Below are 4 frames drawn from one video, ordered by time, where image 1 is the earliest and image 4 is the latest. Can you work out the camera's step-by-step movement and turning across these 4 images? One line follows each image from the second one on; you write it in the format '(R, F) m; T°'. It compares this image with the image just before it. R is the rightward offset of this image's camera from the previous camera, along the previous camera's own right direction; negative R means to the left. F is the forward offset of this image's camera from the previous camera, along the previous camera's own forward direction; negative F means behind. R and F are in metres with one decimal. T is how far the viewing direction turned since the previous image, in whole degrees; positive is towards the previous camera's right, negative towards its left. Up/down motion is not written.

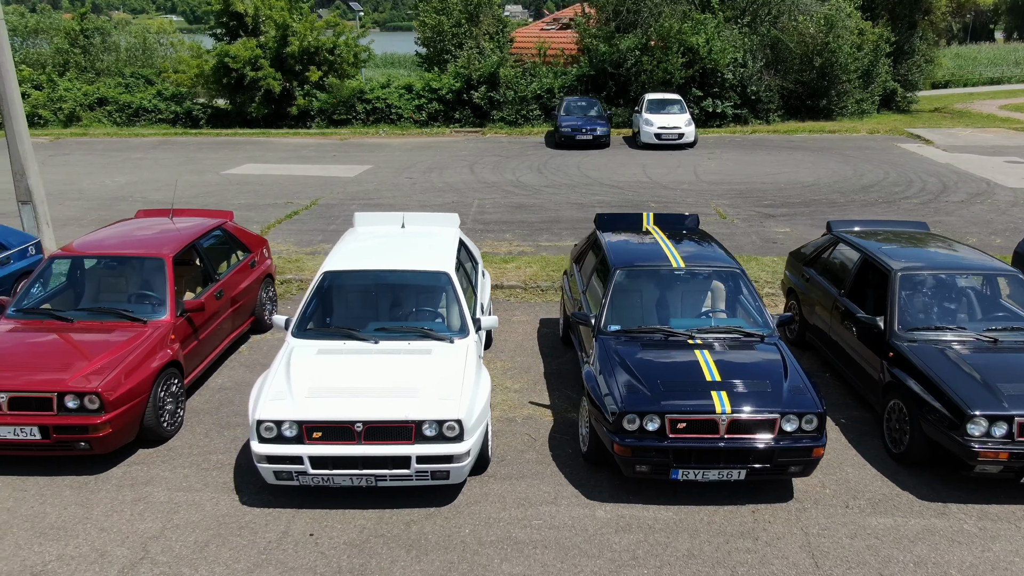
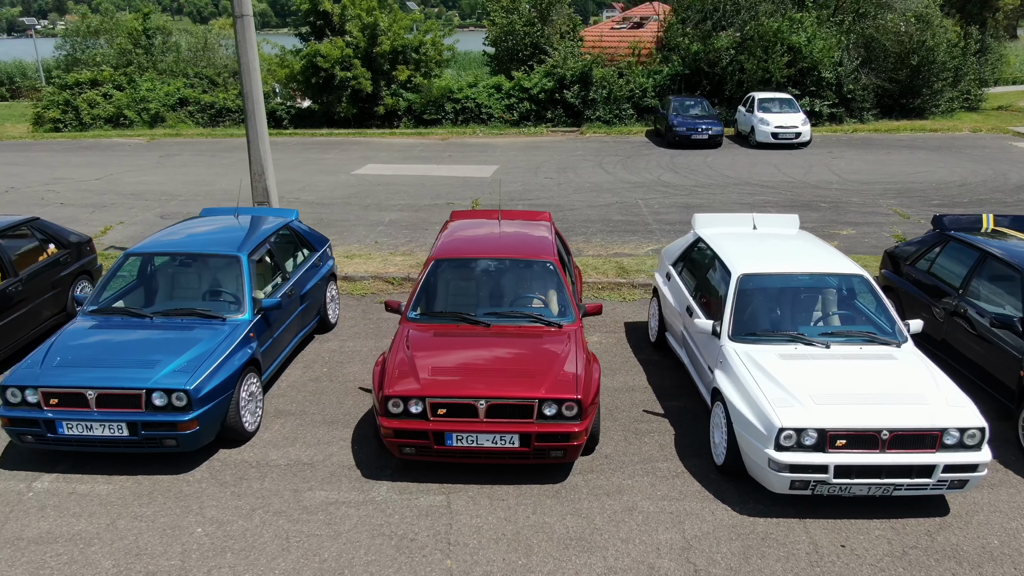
(-3.1, +0.2) m; 0°
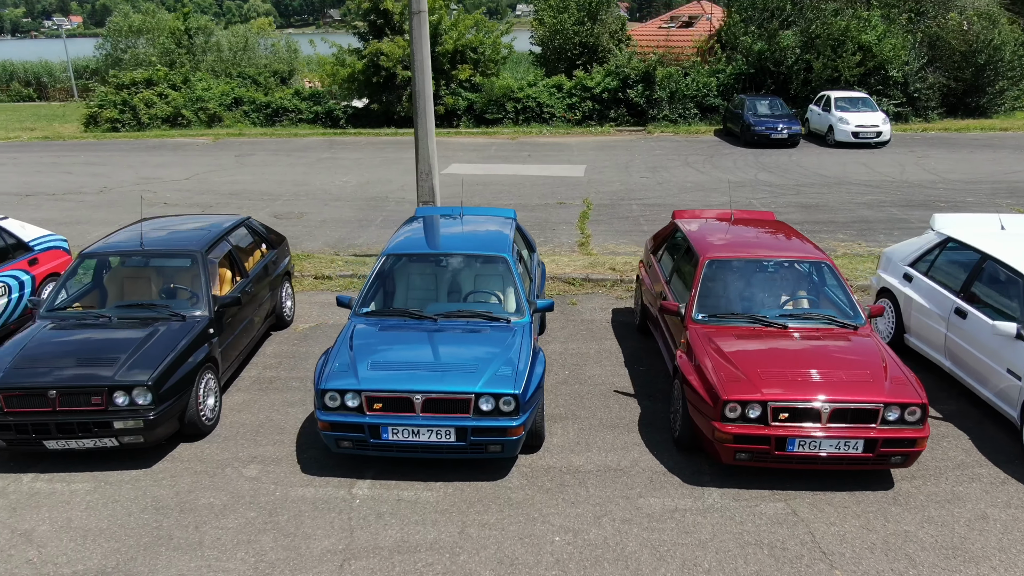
(-2.1, +0.1) m; 0°
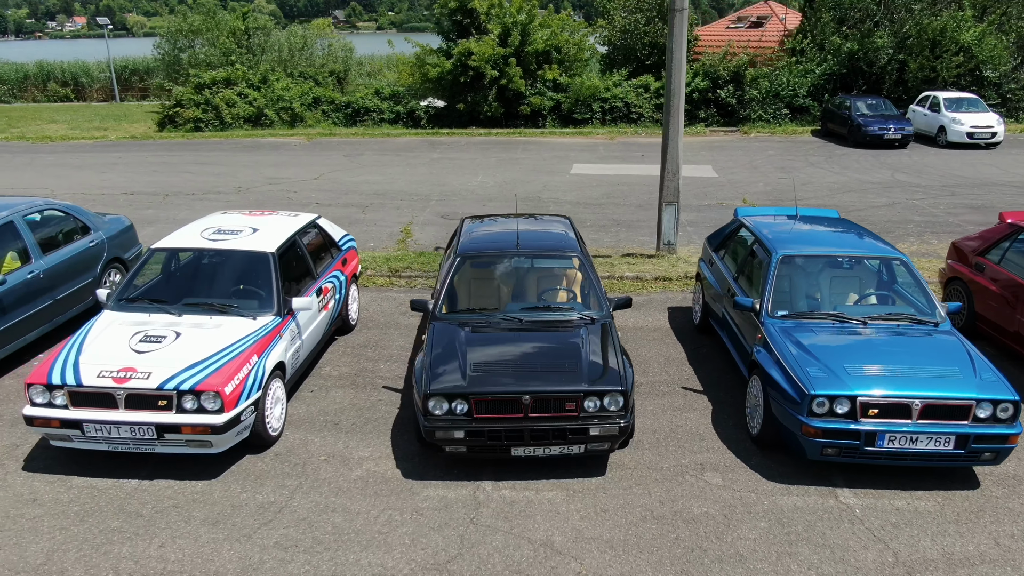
(-3.1, +0.2) m; 0°
